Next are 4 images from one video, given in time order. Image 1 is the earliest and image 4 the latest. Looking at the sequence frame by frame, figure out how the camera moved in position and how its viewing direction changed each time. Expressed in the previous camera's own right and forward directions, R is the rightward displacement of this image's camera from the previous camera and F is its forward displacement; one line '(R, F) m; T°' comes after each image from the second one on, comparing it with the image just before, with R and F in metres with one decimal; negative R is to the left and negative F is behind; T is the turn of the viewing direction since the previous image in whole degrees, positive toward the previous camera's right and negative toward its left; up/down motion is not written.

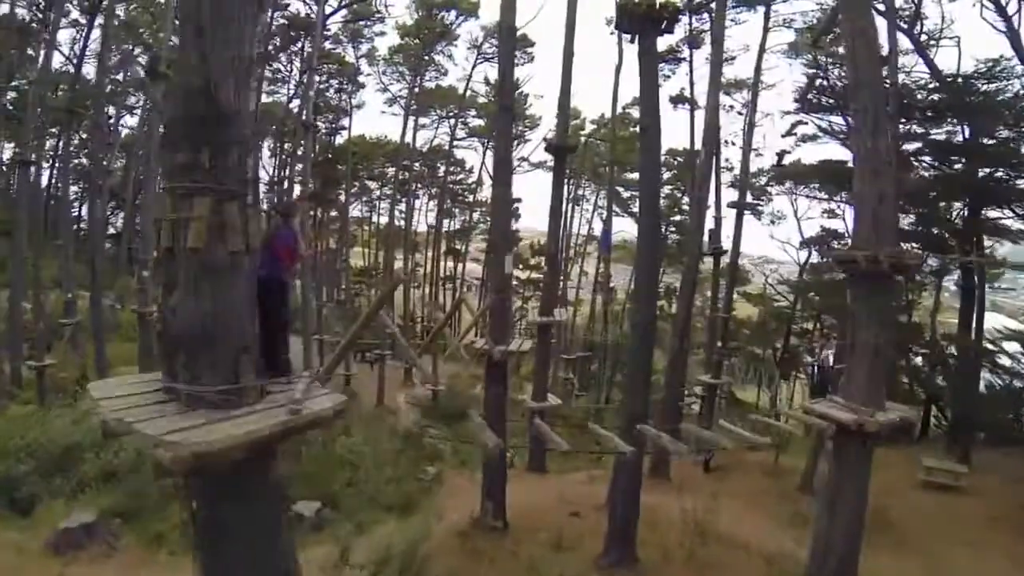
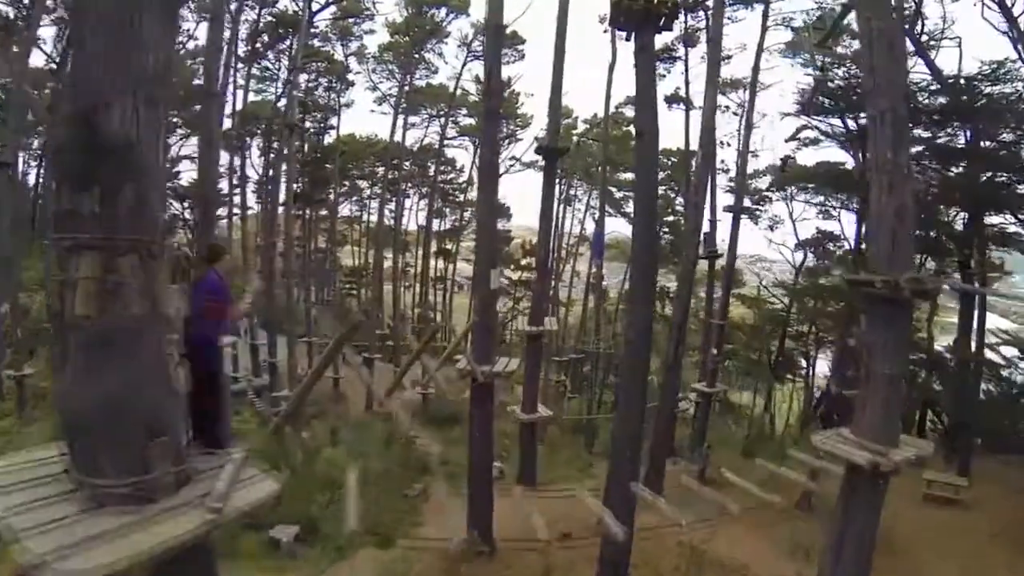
(0.0, +0.3) m; +1°
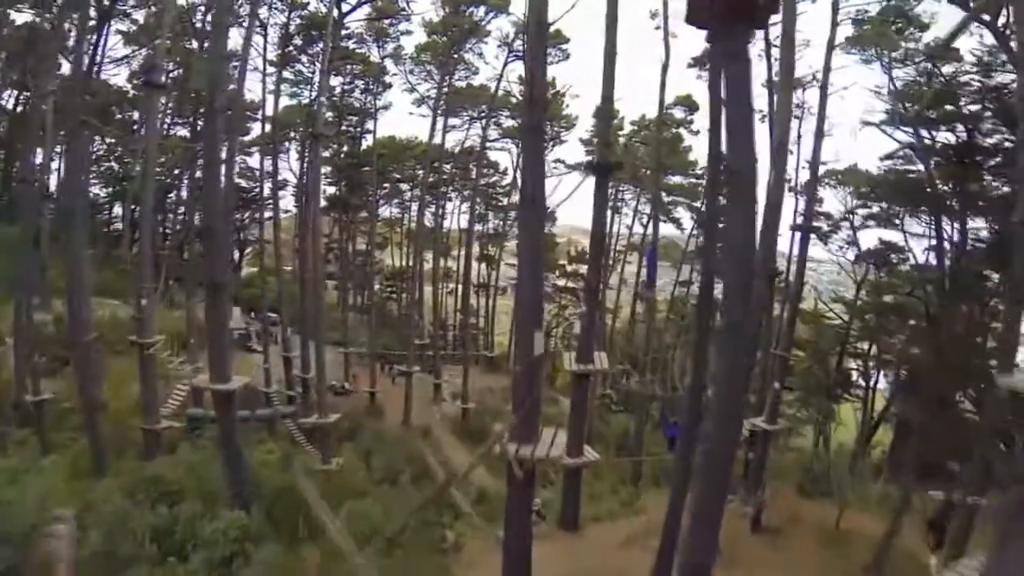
(0.0, +0.7) m; -3°
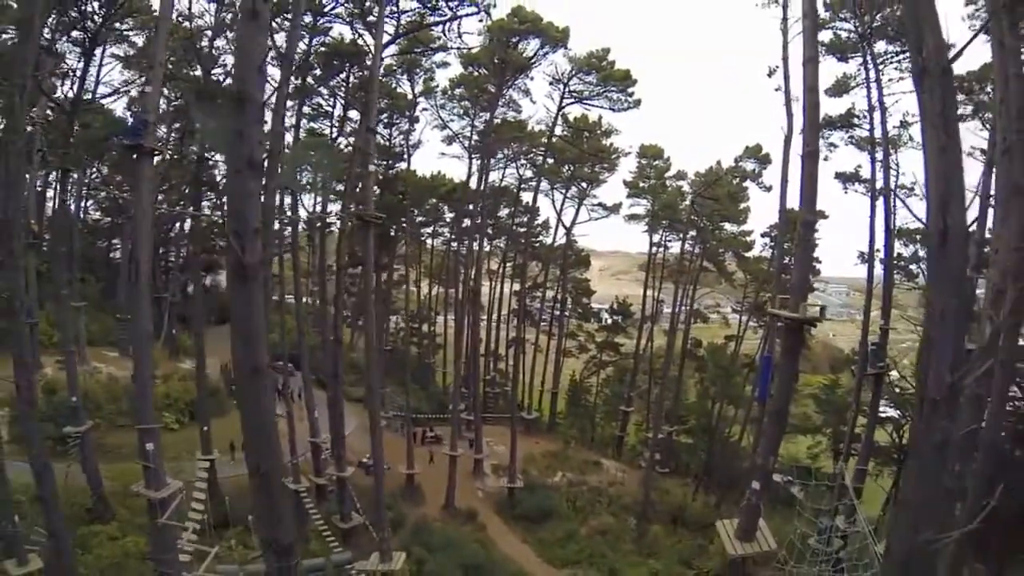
(-1.1, +1.4) m; +1°
